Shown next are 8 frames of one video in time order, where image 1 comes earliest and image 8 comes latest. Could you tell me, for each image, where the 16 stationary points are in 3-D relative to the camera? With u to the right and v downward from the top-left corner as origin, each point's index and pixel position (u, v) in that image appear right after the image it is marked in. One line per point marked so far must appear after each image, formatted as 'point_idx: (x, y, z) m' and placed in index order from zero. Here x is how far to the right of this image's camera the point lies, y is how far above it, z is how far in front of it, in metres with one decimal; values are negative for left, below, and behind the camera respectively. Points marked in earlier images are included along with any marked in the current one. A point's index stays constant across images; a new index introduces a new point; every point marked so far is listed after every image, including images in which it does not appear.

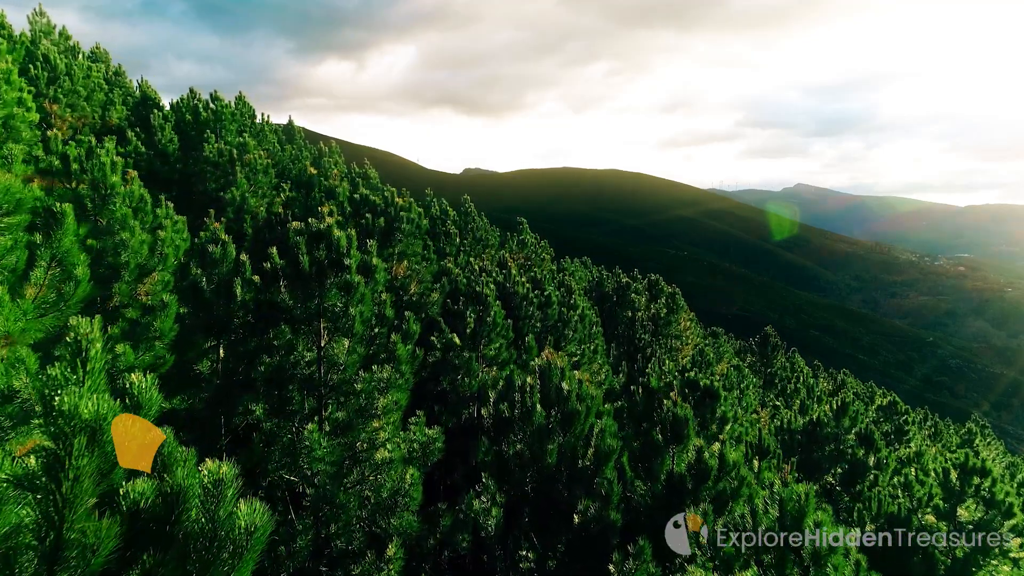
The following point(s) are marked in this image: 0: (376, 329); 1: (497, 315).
0: (-2.3, -0.7, +11.9) m
1: (-0.3, -0.6, +17.3) m
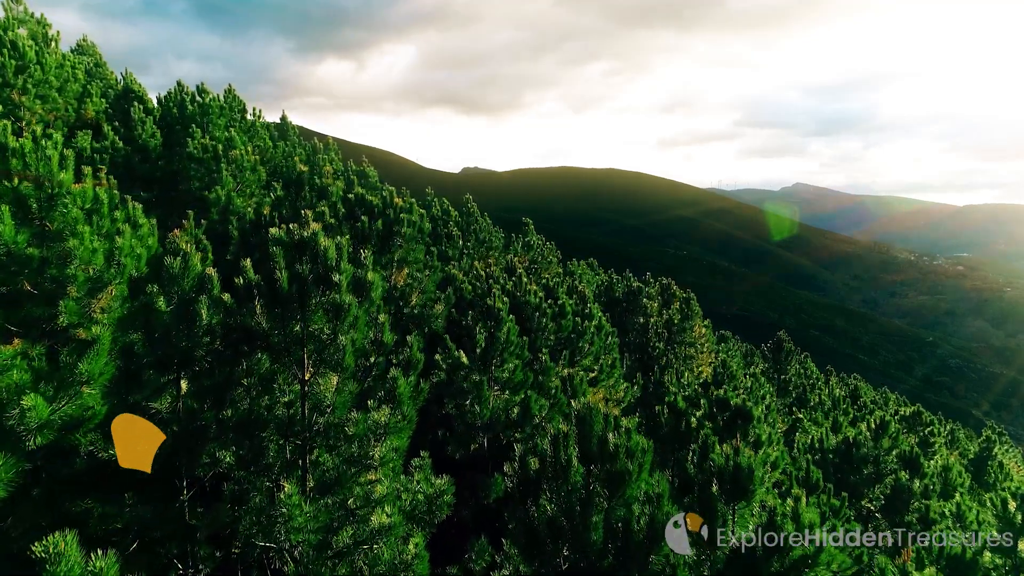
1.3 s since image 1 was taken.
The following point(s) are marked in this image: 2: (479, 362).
0: (-1.9, -1.0, +9.9) m
1: (0.0, -0.9, +15.2) m
2: (-0.6, -1.6, +15.1) m
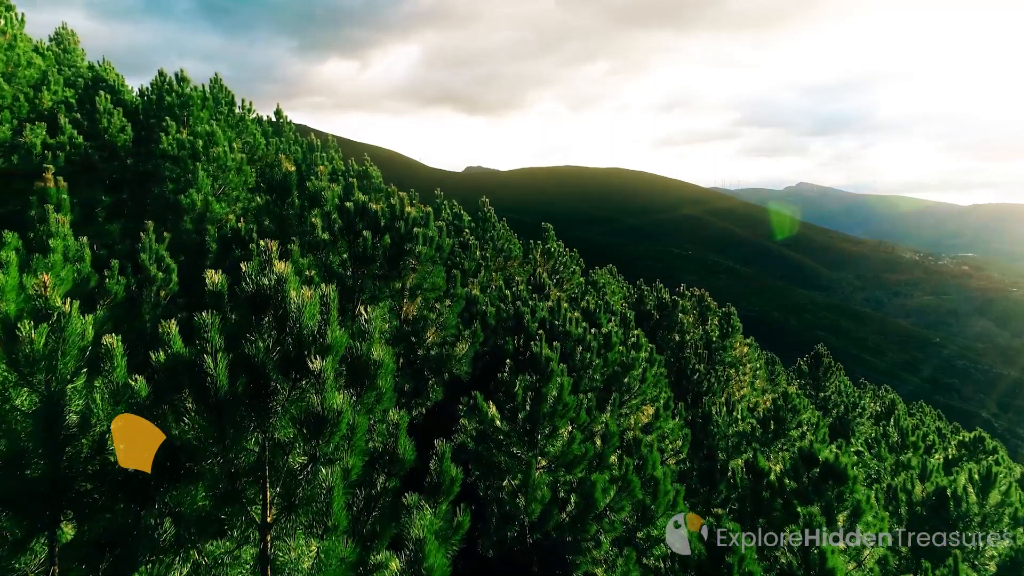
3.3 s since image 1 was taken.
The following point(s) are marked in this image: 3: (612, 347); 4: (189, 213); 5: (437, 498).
0: (-1.1, -1.6, +6.0) m
1: (+0.8, -1.6, +11.4) m
2: (+0.2, -2.3, +11.2) m
3: (+2.5, -1.4, +17.7) m
4: (-8.9, +2.0, +19.7) m
5: (-0.7, -1.8, +6.5) m
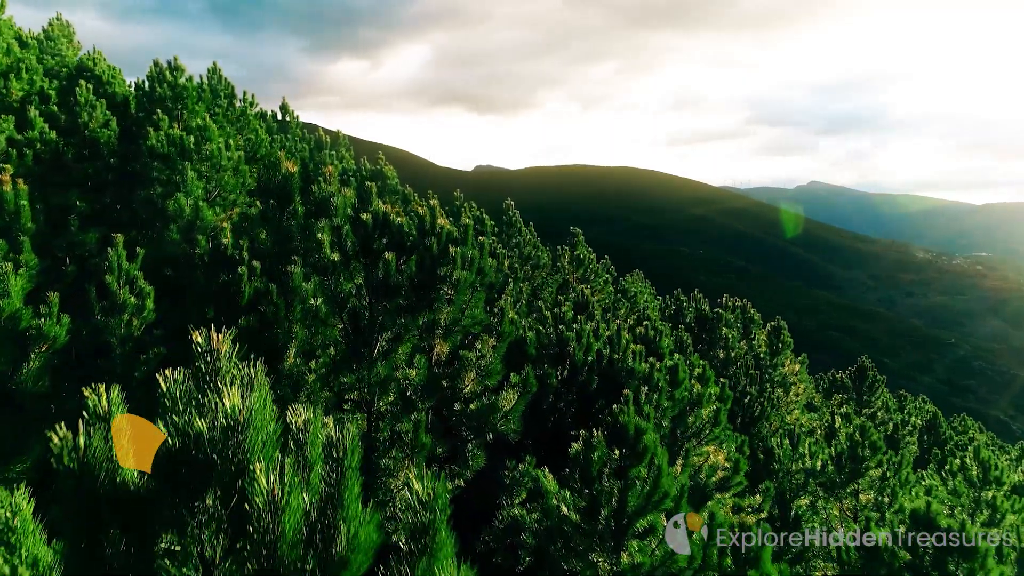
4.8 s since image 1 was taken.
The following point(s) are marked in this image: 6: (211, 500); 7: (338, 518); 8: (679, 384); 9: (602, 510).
0: (-0.3, -2.1, +3.1) m
1: (+1.7, -2.1, +8.4) m
2: (+1.0, -2.8, +8.2) m
3: (+3.5, -1.9, +14.7) m
4: (-7.9, +1.5, +16.9) m
5: (+0.1, -2.4, +3.5) m
6: (-1.1, -0.7, +2.6) m
7: (-0.6, -0.8, +2.7) m
8: (+3.4, -1.9, +14.6) m
9: (+1.0, -2.5, +8.3) m
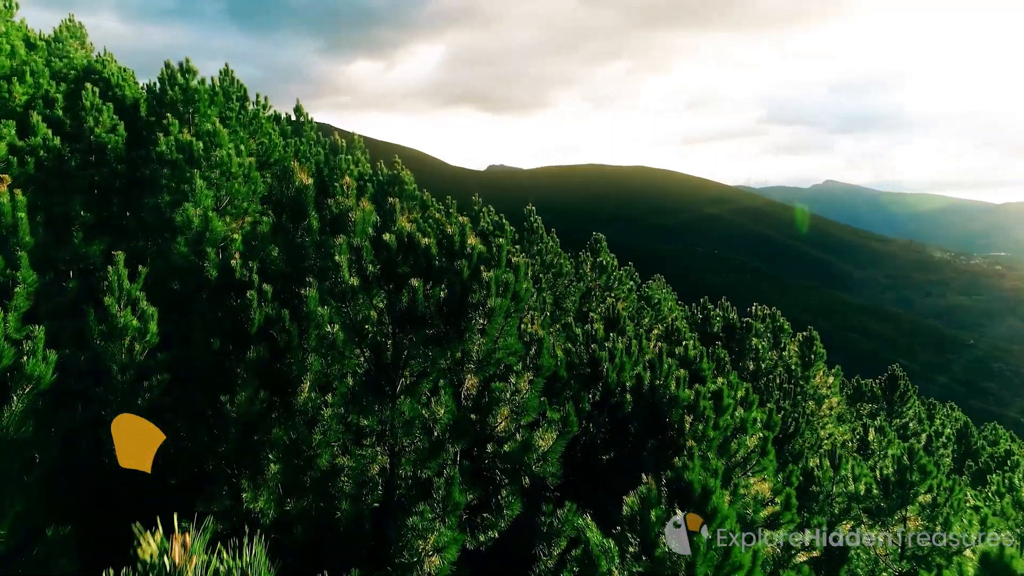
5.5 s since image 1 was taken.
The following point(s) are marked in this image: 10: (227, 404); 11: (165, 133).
0: (+0.1, -2.5, +2.0) m
1: (+2.2, -2.4, +7.3) m
2: (+1.5, -3.1, +7.1) m
3: (+4.0, -2.3, +13.5) m
4: (-7.3, +1.2, +15.9) m
5: (+0.5, -2.7, +2.4) m
6: (-0.7, -1.1, +1.5) m
7: (-0.3, -1.2, +1.6) m
8: (+4.0, -2.3, +13.5) m
9: (+1.5, -2.8, +7.2) m
10: (-3.6, -1.5, +8.9) m
11: (-9.5, +4.2, +19.5) m
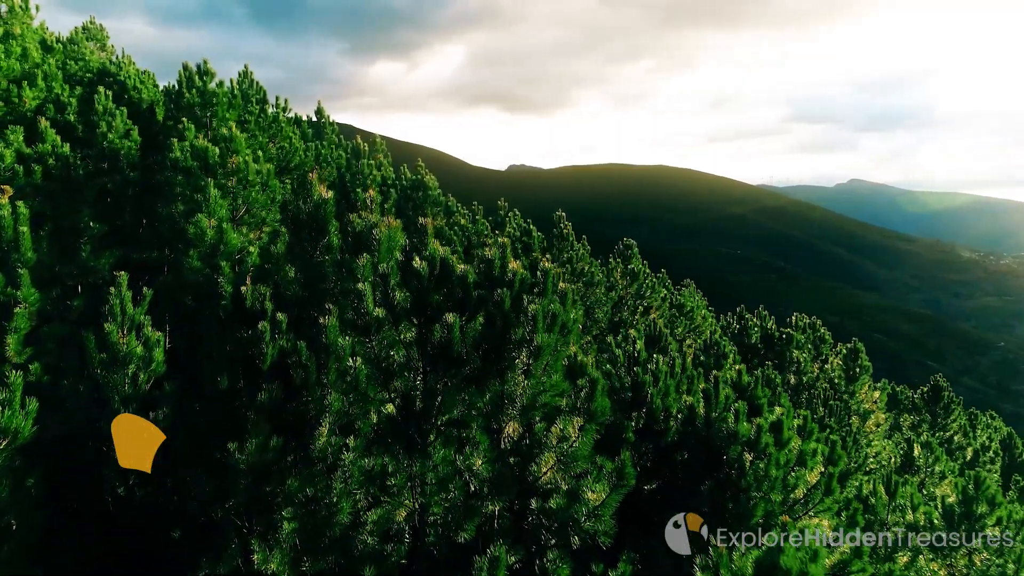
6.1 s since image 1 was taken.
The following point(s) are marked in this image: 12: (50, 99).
0: (+0.4, -2.8, +0.8) m
1: (+2.6, -2.8, +6.0) m
2: (+2.0, -3.5, +5.9) m
3: (+4.7, -2.6, +12.2) m
4: (-6.6, +0.9, +14.9) m
5: (+0.8, -3.1, +1.2) m
6: (-0.4, -1.4, +0.4) m
7: (0.0, -1.5, +0.4) m
8: (+4.6, -2.6, +12.1) m
9: (+1.9, -3.2, +5.9) m
10: (-3.1, -1.8, +7.8) m
11: (-8.6, +3.9, +18.6) m
12: (-12.2, +5.0, +19.0) m
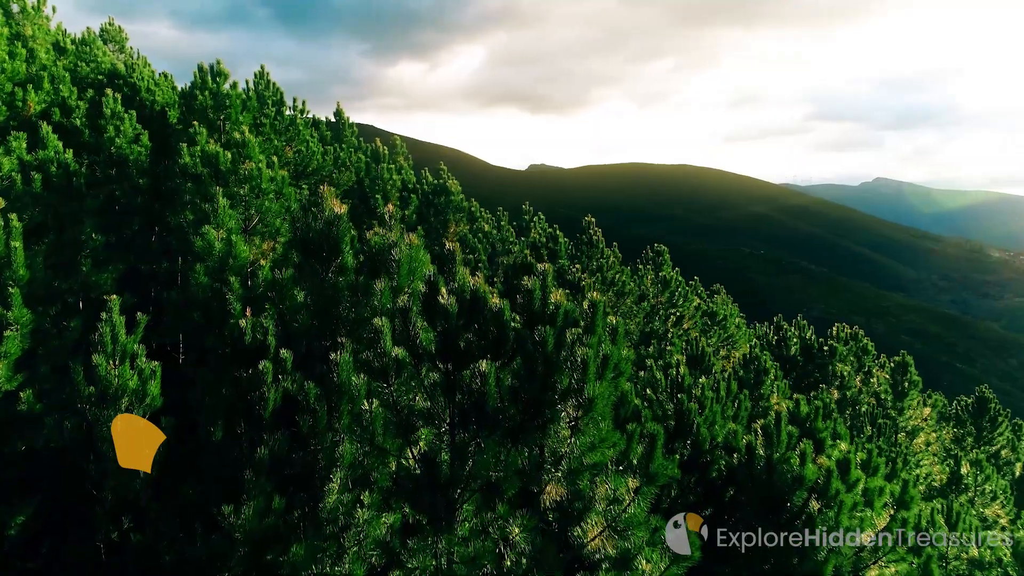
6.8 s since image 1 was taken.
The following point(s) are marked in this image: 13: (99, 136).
0: (+0.6, -3.2, -0.4) m
1: (+3.0, -3.1, +4.7) m
2: (+2.3, -3.8, +4.6) m
3: (+5.2, -3.0, +10.8) m
4: (-6.0, +0.5, +13.9) m
5: (+1.0, -3.4, 0.0) m
6: (-0.2, -1.8, -0.9) m
7: (+0.2, -1.9, -0.8) m
8: (+5.1, -3.0, +10.8) m
9: (+2.3, -3.5, +4.7) m
10: (-2.7, -2.1, +6.7) m
11: (-7.9, +3.6, +17.6) m
12: (-11.5, +4.7, +18.1) m
13: (-10.3, +3.8, +17.8) m
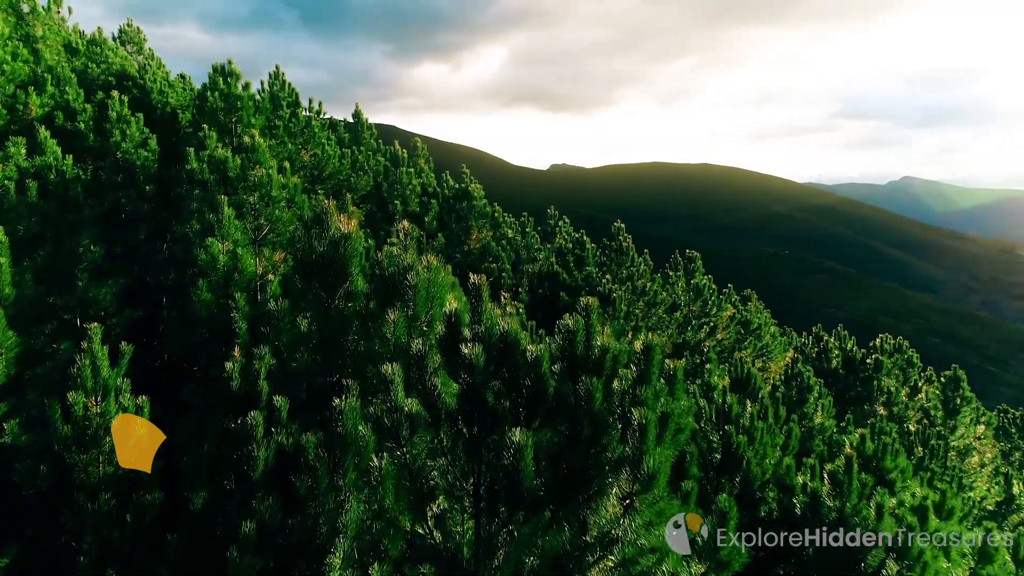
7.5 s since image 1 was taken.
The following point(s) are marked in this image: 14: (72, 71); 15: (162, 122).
0: (+0.6, -3.5, -1.7) m
1: (+3.2, -3.4, +3.5) m
2: (+2.5, -4.2, +3.4) m
3: (+5.6, -3.3, +9.5) m
4: (-5.4, +0.2, +12.9) m
5: (+1.1, -3.7, -1.3) m
6: (-0.2, -2.1, -2.1) m
7: (+0.3, -2.2, -2.0) m
8: (+5.5, -3.3, +9.4) m
9: (+2.5, -3.8, +3.4) m
10: (-2.4, -2.5, +5.6) m
11: (-7.3, +3.3, +16.7) m
12: (-10.9, +4.4, +17.2) m
13: (-9.7, +3.5, +16.9) m
14: (-12.2, +6.0, +19.9) m
15: (-9.7, +4.6, +19.8) m
